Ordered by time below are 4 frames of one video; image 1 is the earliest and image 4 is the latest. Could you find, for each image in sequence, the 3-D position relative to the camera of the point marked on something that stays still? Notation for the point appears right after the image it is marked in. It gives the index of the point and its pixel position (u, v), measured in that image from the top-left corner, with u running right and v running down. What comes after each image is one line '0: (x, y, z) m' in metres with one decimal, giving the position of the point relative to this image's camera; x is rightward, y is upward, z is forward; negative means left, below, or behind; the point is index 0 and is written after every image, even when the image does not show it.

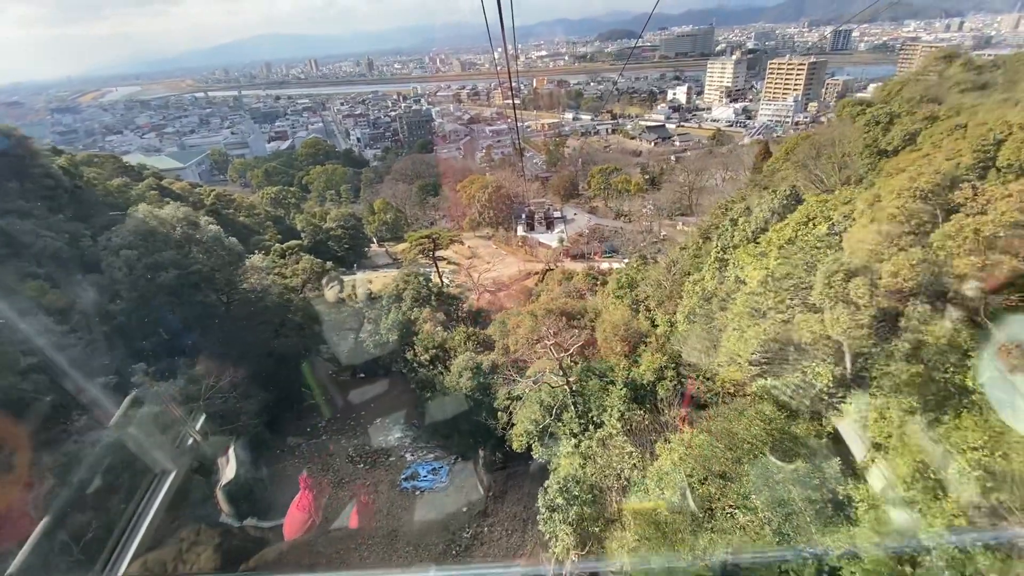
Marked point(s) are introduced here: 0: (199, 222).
0: (-5.7, +1.2, +7.9) m
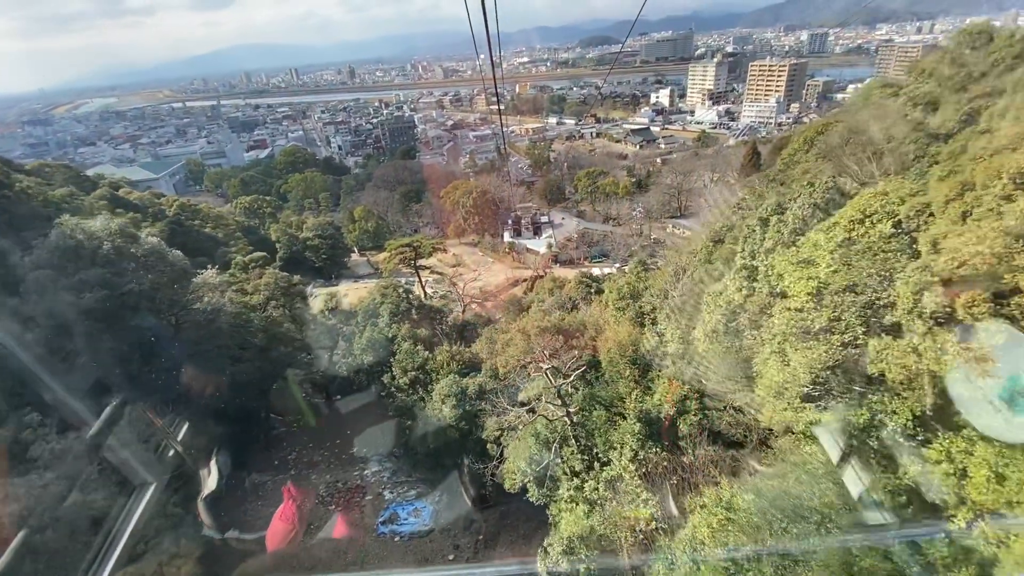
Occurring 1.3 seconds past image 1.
0: (-5.9, +0.8, +7.0) m
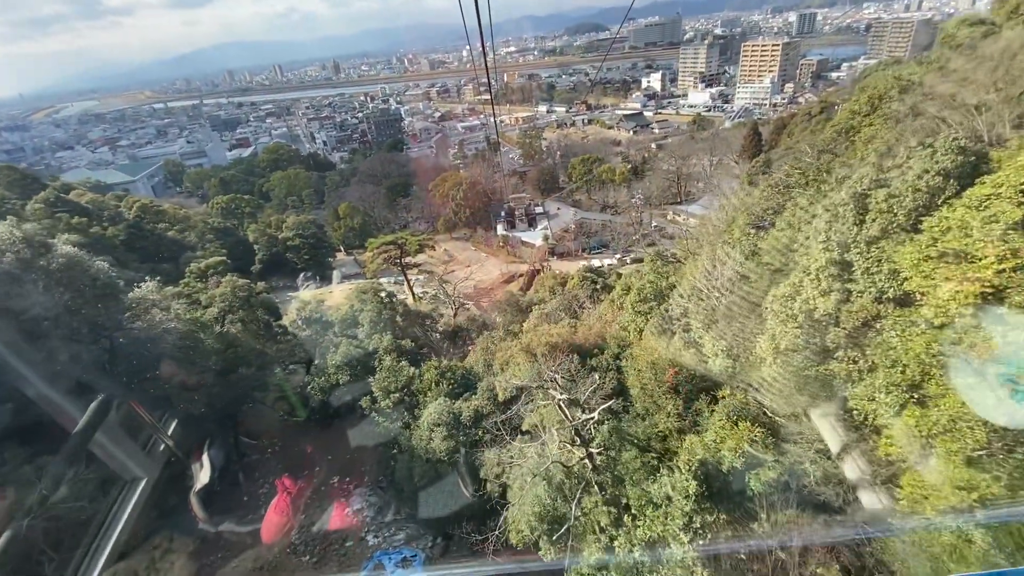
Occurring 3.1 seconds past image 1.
0: (-5.9, +0.6, +5.9) m
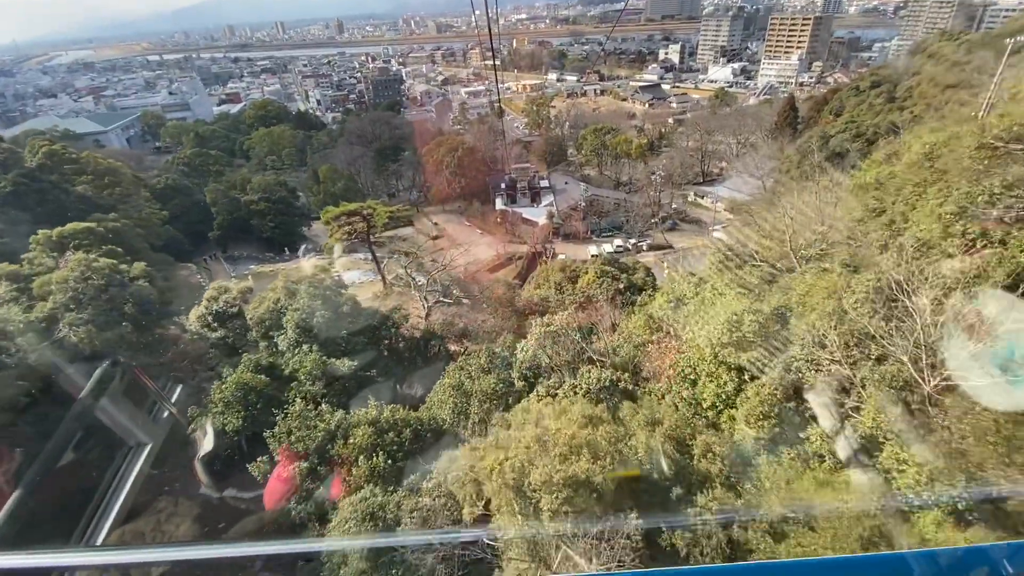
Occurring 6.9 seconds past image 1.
0: (-6.0, +0.8, +3.7) m
